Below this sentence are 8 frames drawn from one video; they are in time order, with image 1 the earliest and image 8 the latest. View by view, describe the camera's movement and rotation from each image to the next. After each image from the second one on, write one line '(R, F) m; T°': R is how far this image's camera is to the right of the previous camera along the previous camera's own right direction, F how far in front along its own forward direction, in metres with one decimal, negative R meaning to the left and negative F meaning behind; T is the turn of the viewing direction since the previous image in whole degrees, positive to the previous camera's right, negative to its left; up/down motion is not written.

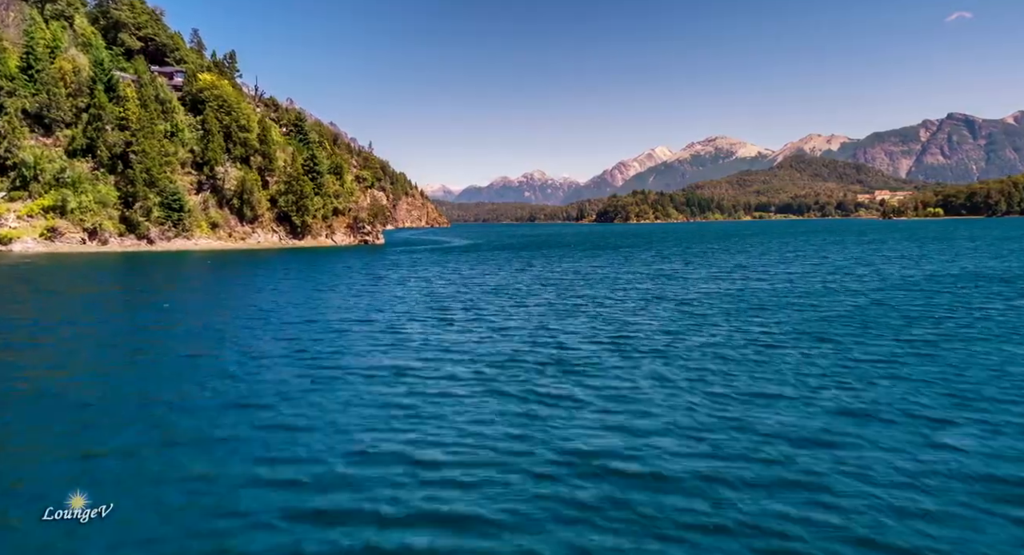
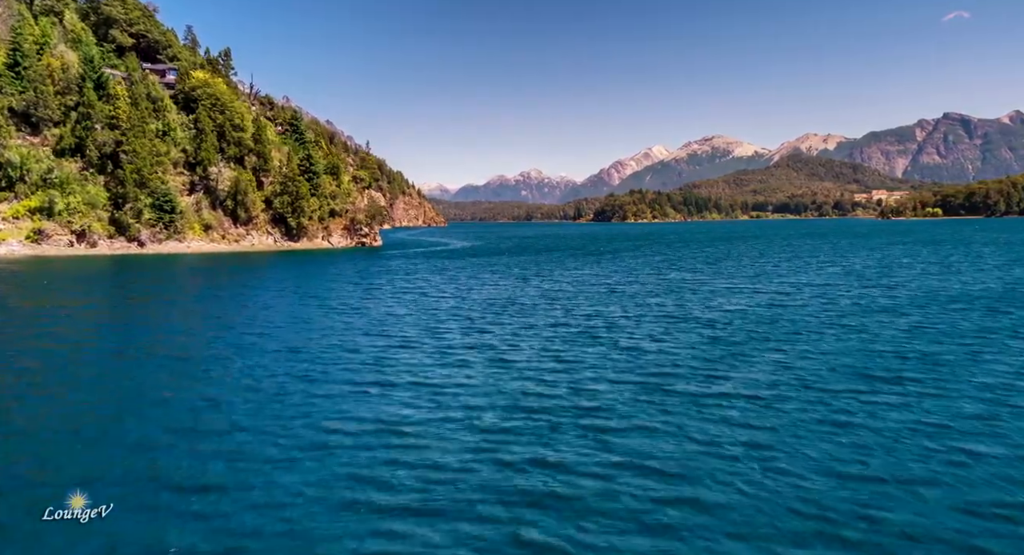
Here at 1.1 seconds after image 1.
(-0.7, +2.8) m; 0°
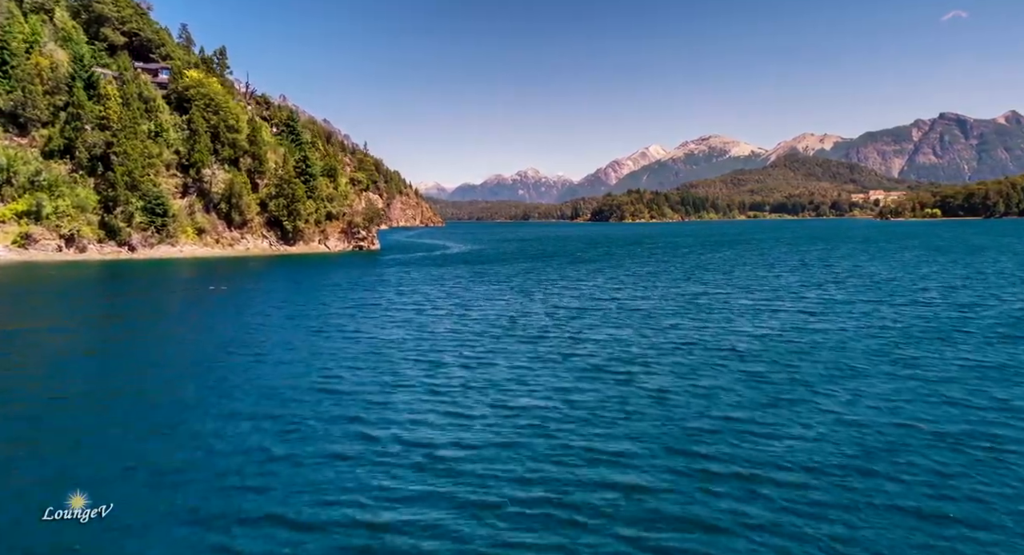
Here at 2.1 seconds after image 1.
(-0.8, +2.9) m; 0°
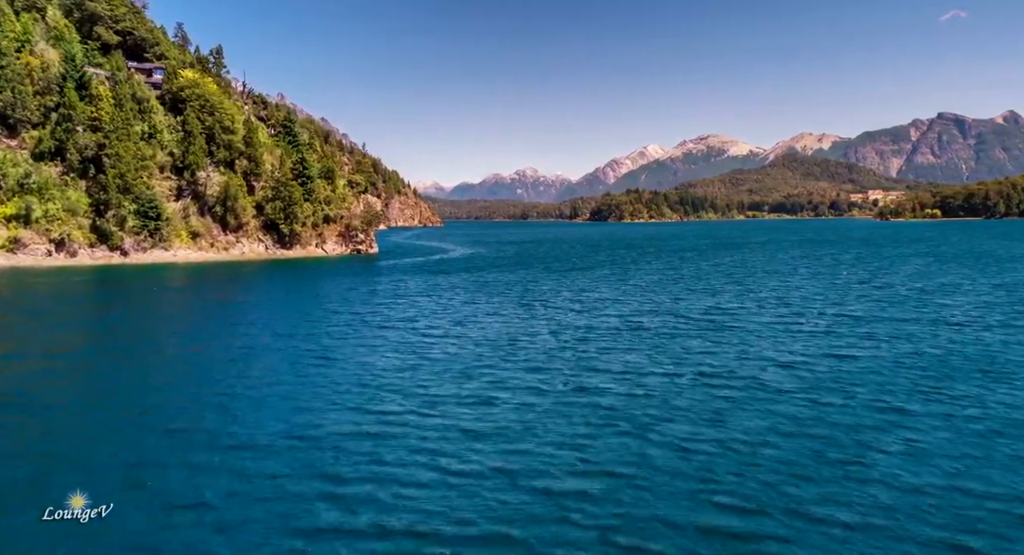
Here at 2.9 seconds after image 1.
(-0.5, +2.4) m; 0°
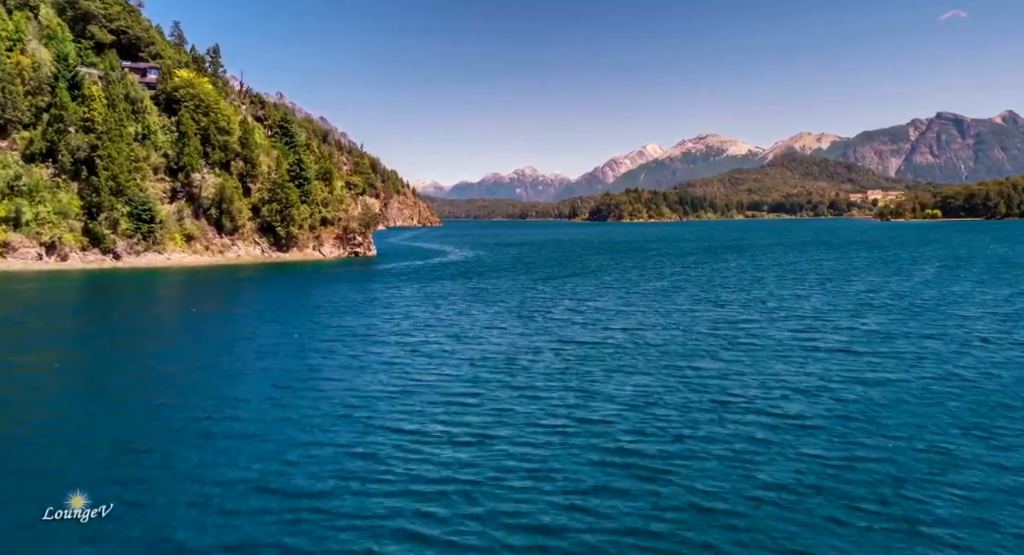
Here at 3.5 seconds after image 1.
(-0.3, +2.0) m; 0°
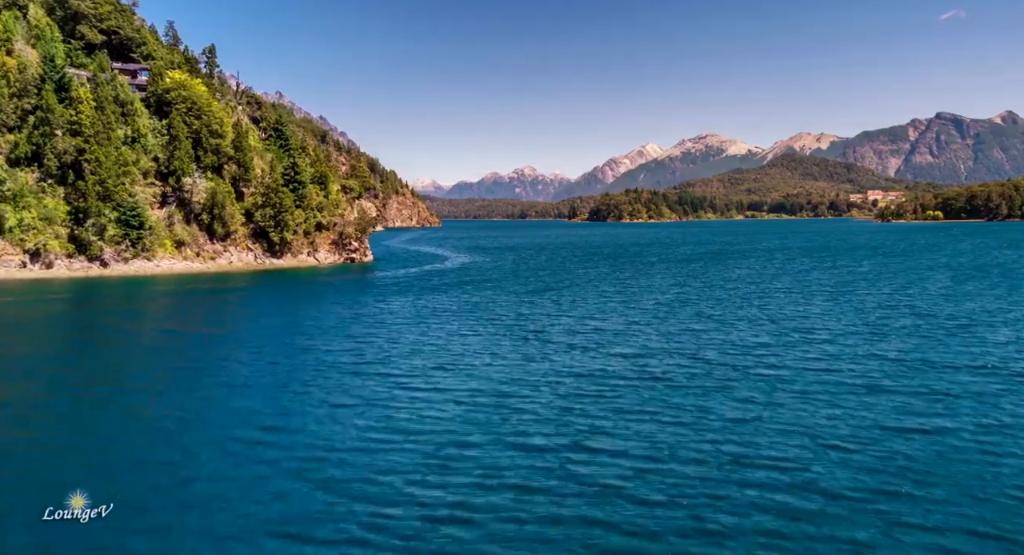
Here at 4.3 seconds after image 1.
(0.0, +3.0) m; 0°
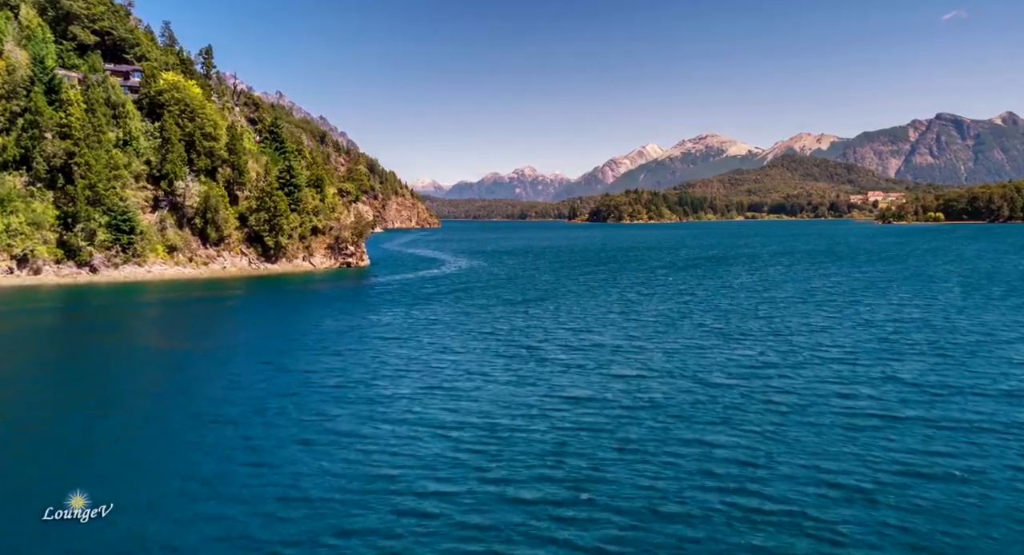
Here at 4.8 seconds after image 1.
(+0.2, +2.1) m; 0°
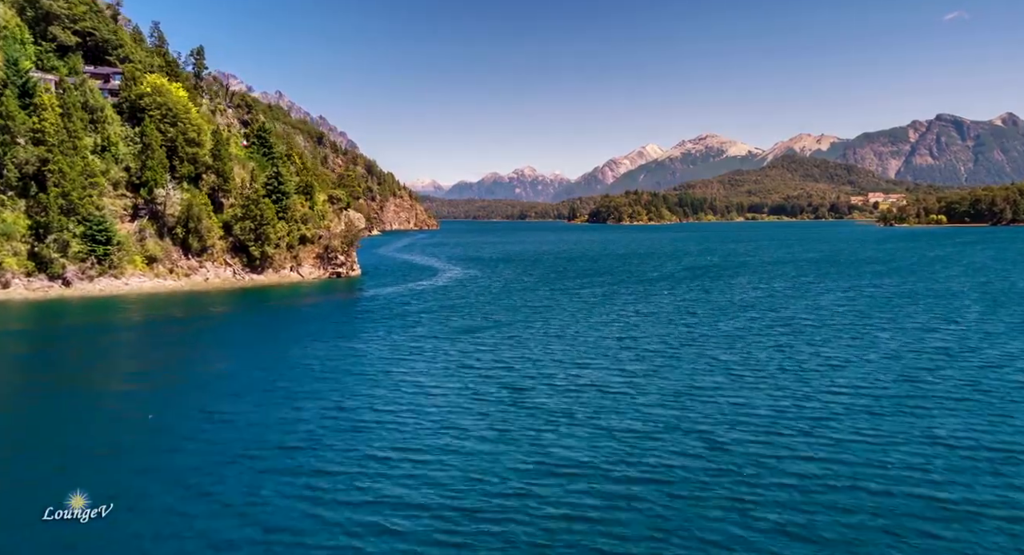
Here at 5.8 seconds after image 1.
(+0.6, +4.8) m; 0°
